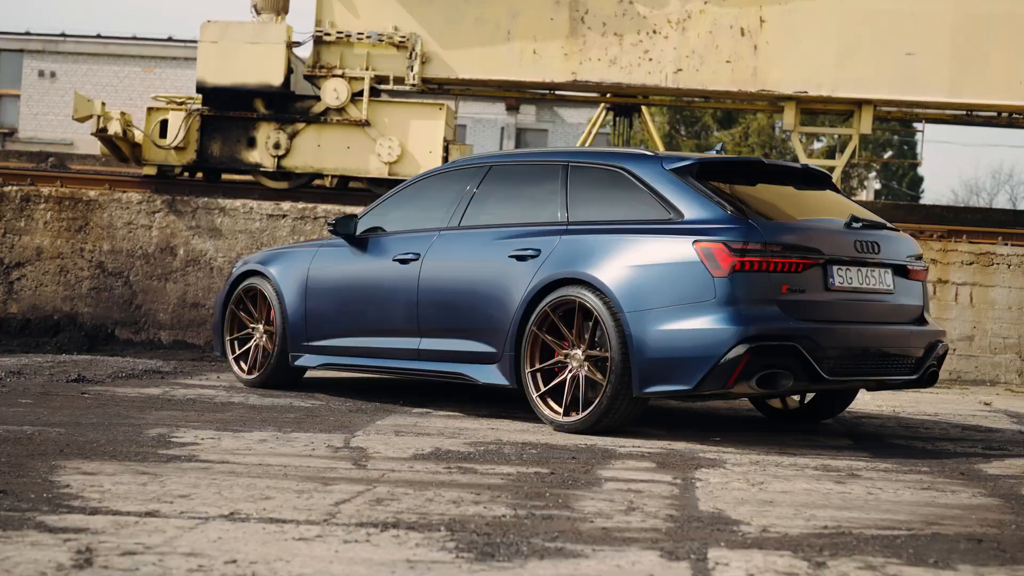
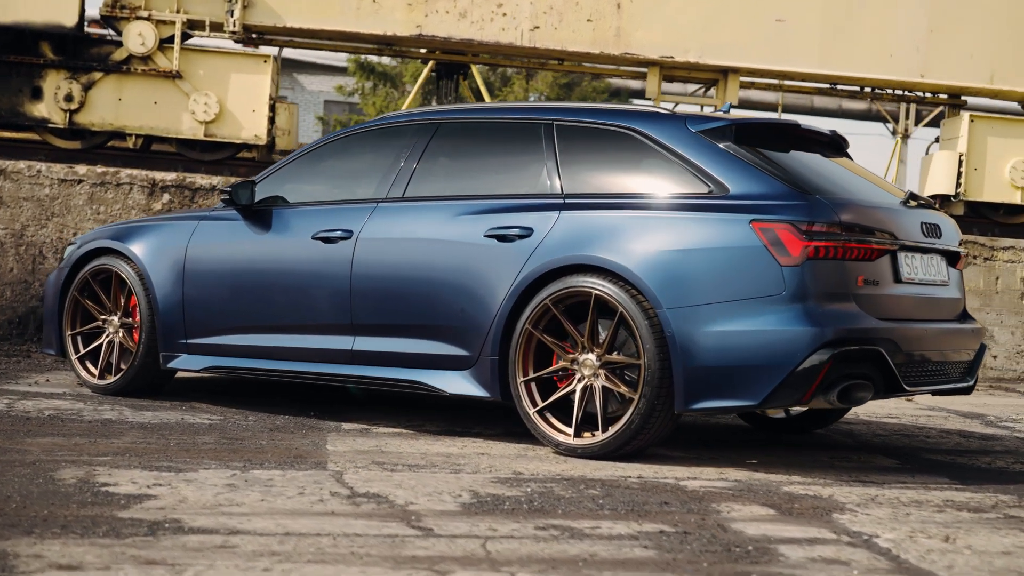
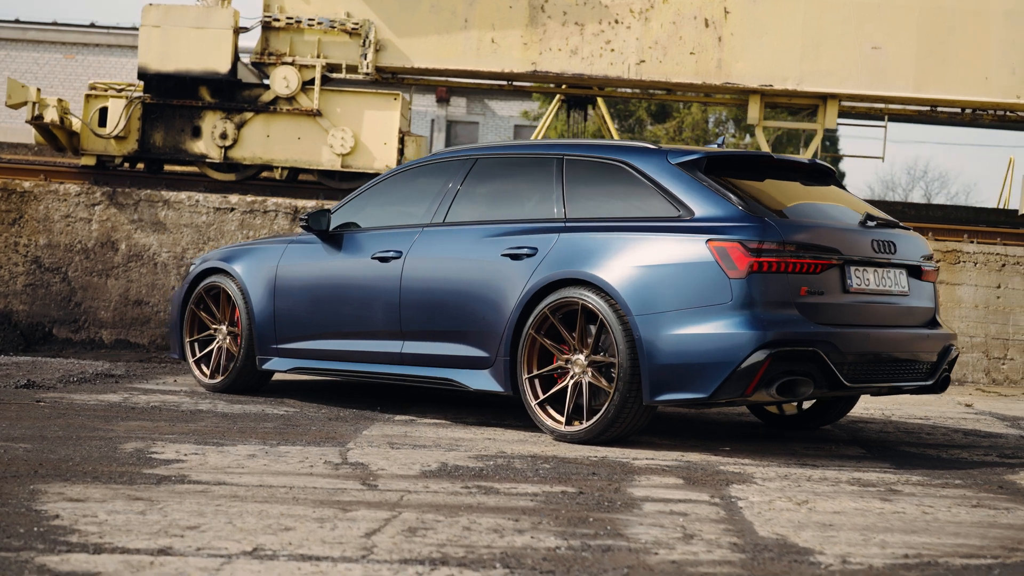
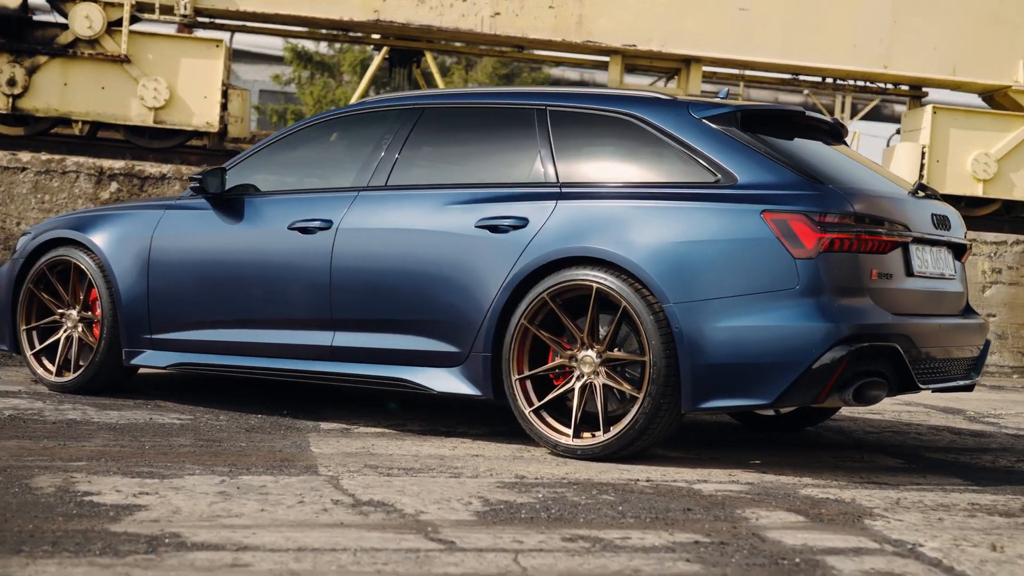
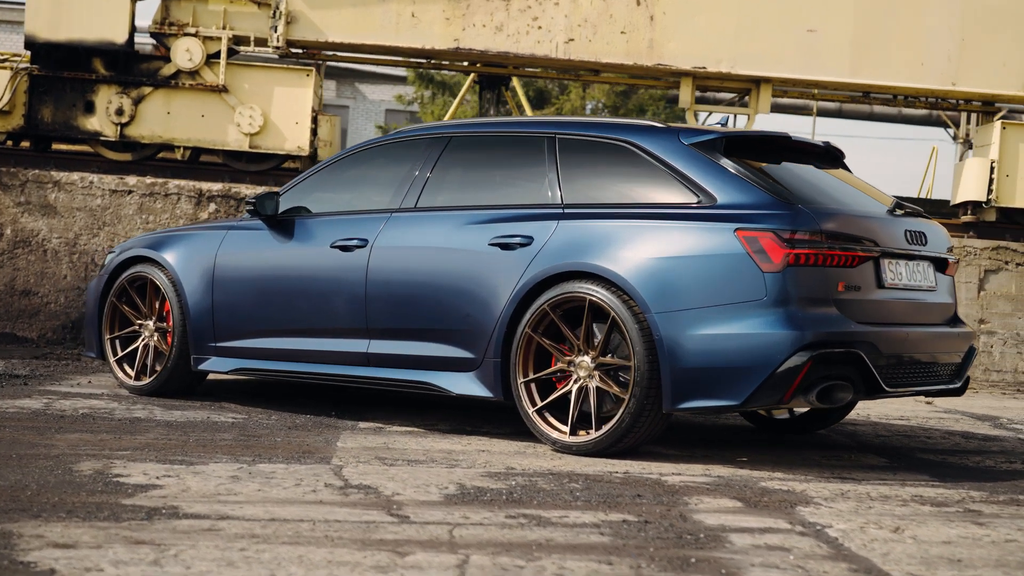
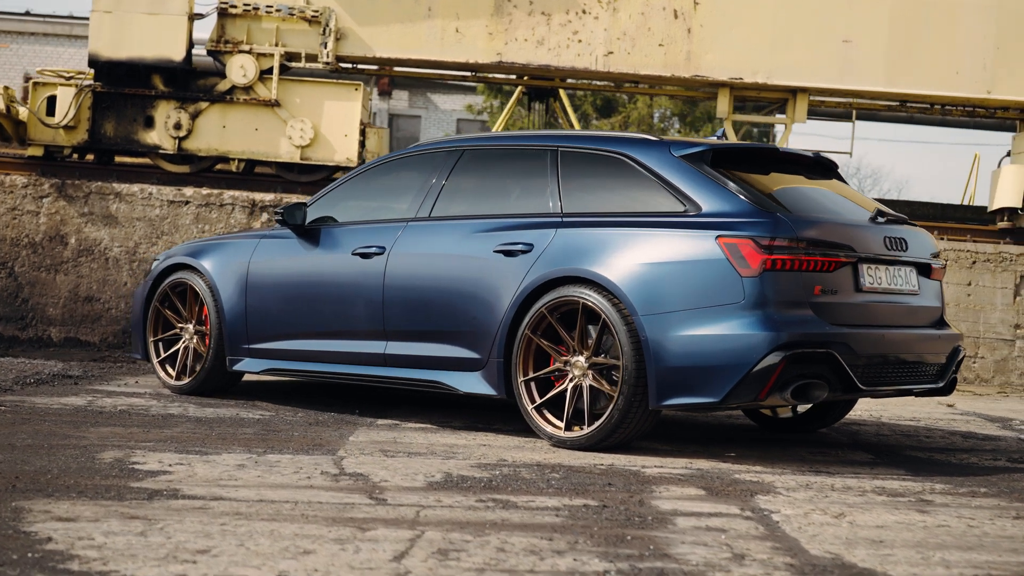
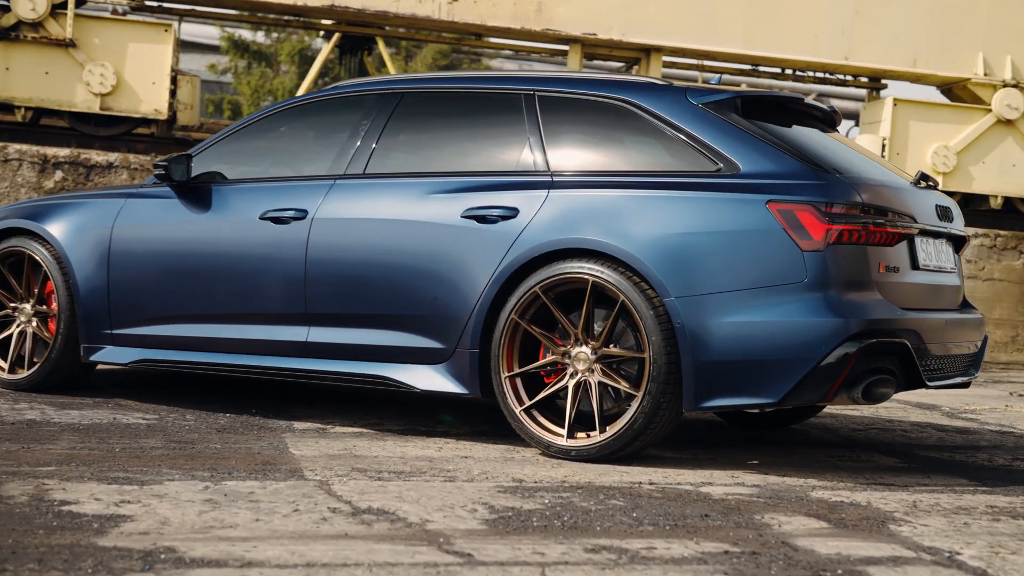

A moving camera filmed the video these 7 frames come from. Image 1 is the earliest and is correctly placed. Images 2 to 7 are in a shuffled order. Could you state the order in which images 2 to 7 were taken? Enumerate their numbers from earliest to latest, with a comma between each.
3, 6, 5, 2, 4, 7
